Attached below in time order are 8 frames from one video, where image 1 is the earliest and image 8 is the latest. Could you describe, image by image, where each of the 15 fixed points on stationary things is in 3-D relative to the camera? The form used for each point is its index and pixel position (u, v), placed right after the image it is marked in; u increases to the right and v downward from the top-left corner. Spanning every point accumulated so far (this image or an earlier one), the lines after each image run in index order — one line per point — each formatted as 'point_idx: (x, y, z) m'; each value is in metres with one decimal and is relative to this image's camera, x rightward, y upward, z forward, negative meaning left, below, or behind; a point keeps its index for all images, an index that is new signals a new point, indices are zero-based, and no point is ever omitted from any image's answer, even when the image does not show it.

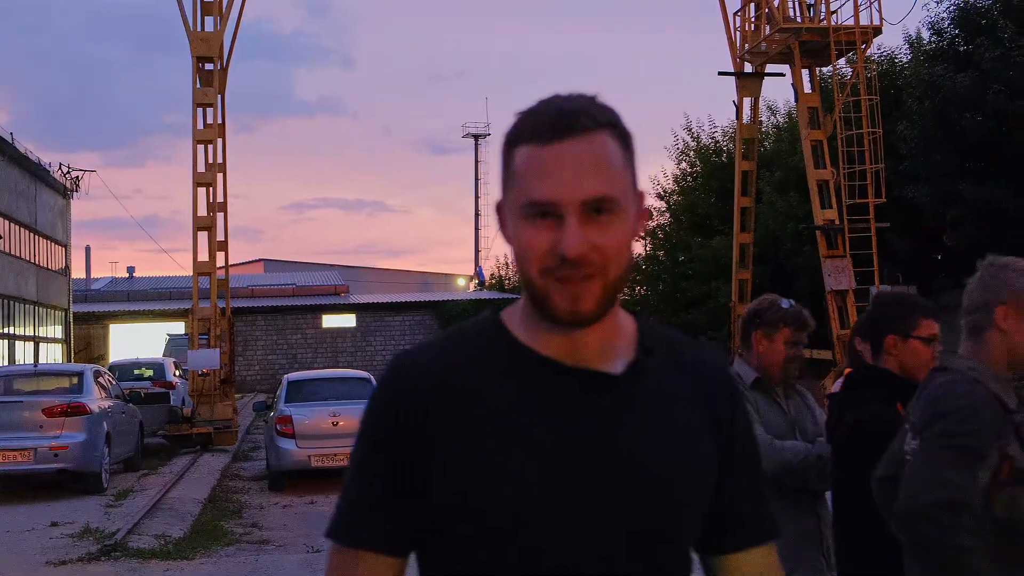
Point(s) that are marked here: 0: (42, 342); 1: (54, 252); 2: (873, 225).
0: (-8.2, -1.0, +18.7) m
1: (-8.5, +0.7, +19.9) m
2: (+3.5, +0.6, +10.4) m
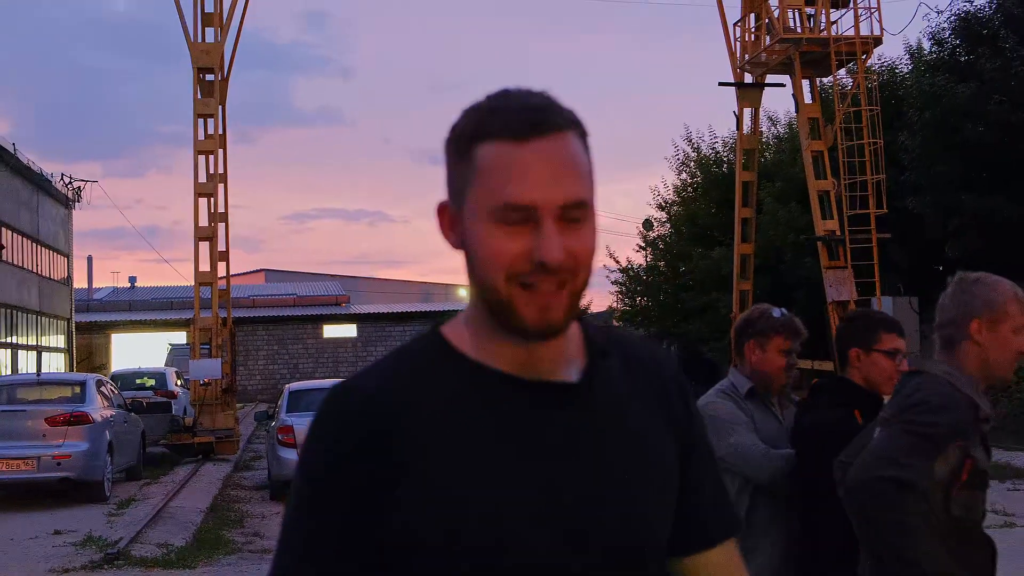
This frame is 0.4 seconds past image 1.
0: (-8.2, -1.1, +18.7) m
1: (-8.5, +0.5, +19.9) m
2: (+3.5, +0.5, +10.4) m
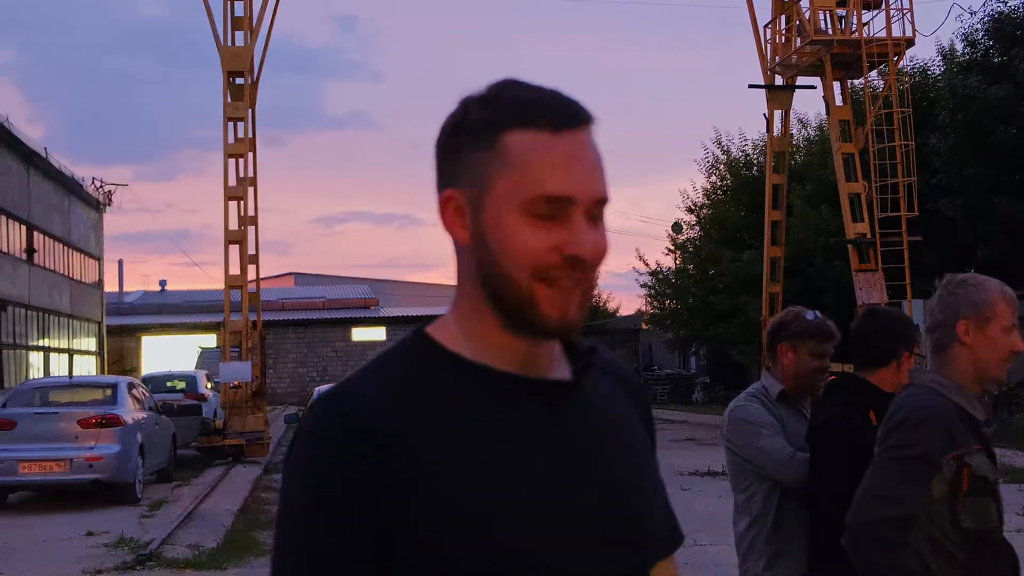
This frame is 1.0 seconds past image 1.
0: (-7.7, -1.1, +18.9) m
1: (-7.9, +0.4, +20.1) m
2: (+3.8, +0.5, +10.3) m
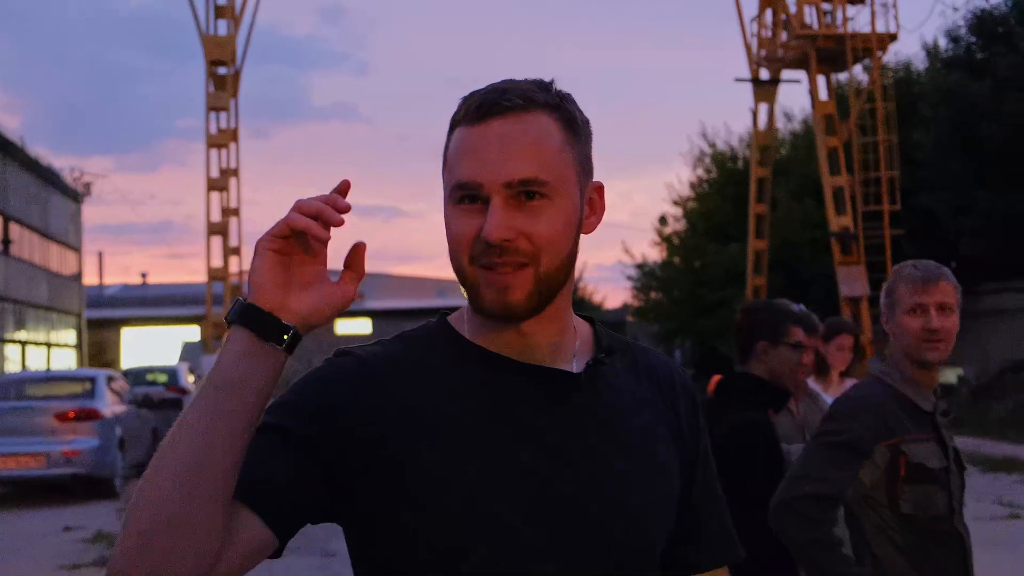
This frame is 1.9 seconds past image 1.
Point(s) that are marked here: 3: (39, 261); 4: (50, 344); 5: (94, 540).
0: (-8.1, -1.0, +18.7) m
1: (-8.4, +0.6, +19.8) m
2: (+3.7, +0.5, +10.4) m
3: (-7.9, +0.5, +17.9) m
4: (-7.9, -0.9, +18.1) m
5: (-3.7, -2.2, +9.5) m
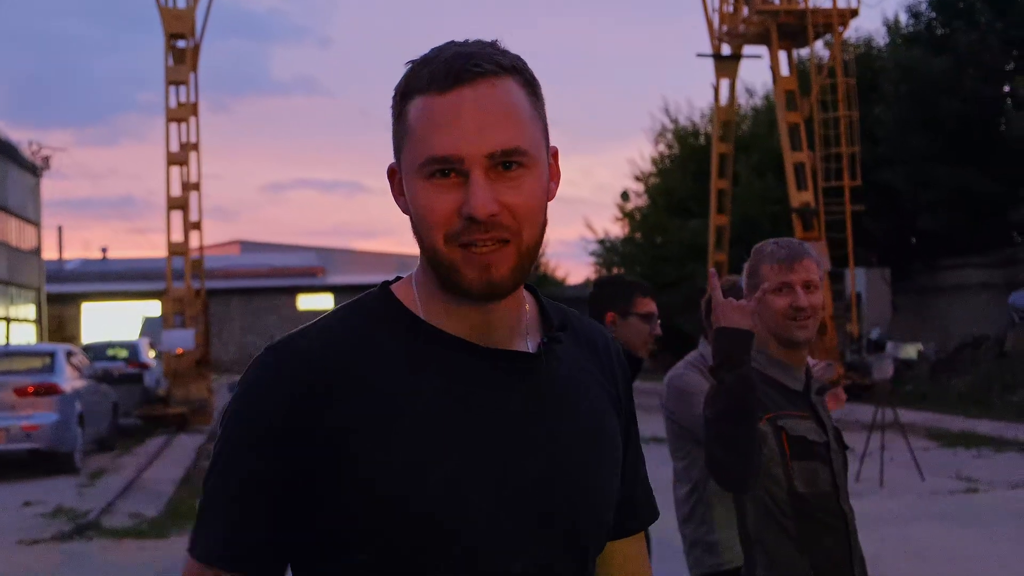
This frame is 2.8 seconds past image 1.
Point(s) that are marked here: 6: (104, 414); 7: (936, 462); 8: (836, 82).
0: (-8.6, -0.6, +18.6) m
1: (-8.9, +1.0, +19.7) m
2: (+3.3, +0.8, +10.4) m
3: (-8.4, +0.8, +17.8) m
4: (-8.3, -0.6, +18.0) m
5: (-4.1, -2.0, +9.5) m
6: (-4.4, -1.4, +11.5) m
7: (+4.2, -1.7, +10.6) m
8: (+3.2, +2.0, +10.5) m
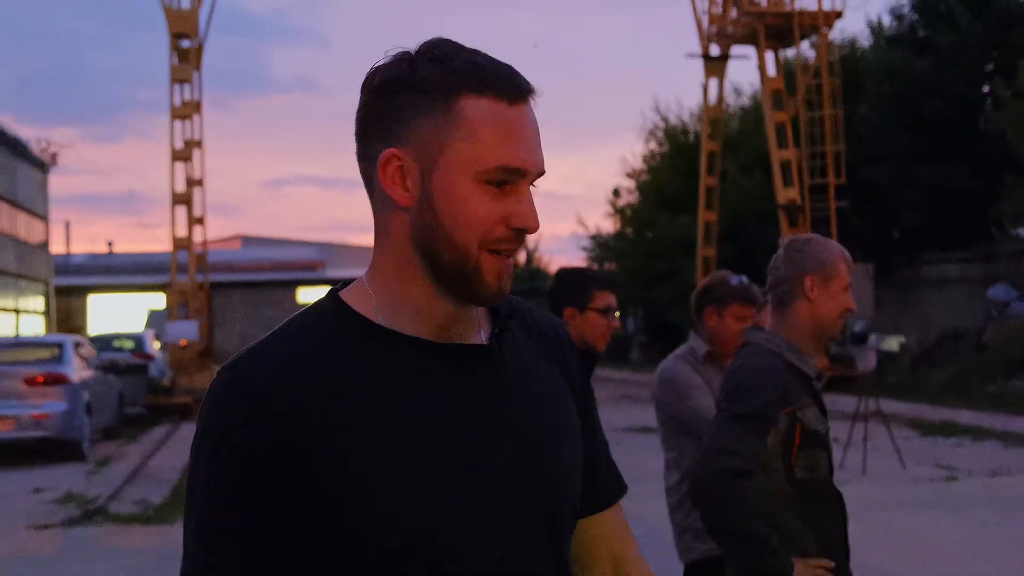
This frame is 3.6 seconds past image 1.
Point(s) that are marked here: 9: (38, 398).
0: (-8.6, -0.5, +18.9) m
1: (-8.9, +1.2, +20.0) m
2: (+3.2, +0.8, +10.7) m
3: (-8.5, +1.0, +18.1) m
4: (-8.4, -0.4, +18.3) m
5: (-4.1, -2.0, +9.8) m
6: (-4.4, -1.3, +11.9) m
7: (+4.1, -1.7, +10.9) m
8: (+3.1, +2.1, +10.8) m
9: (-4.6, -1.1, +10.4) m
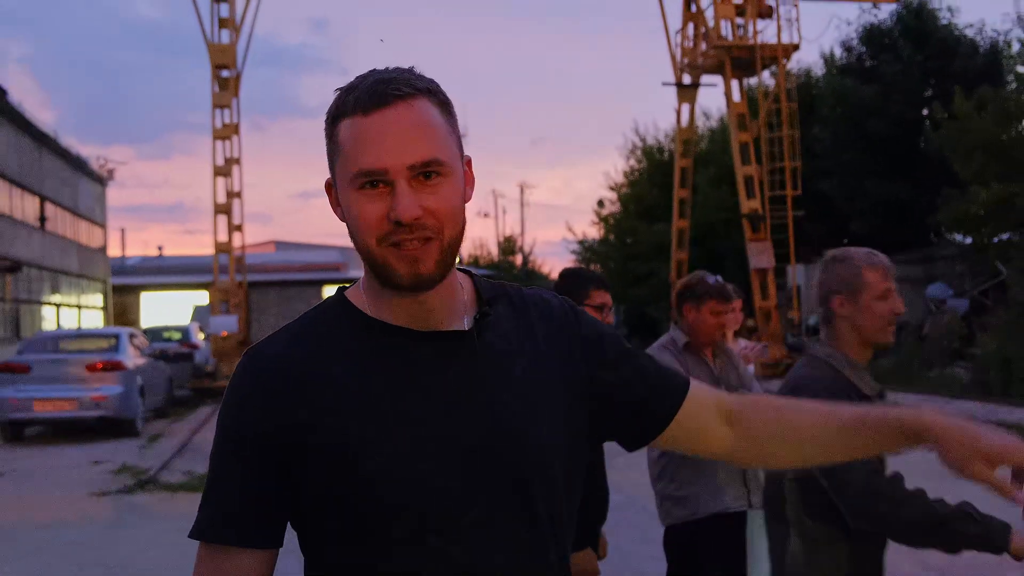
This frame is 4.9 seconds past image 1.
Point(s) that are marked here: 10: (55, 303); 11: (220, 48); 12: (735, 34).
0: (-8.6, -0.4, +20.5) m
1: (-8.9, +1.2, +21.6) m
2: (+3.2, +0.9, +12.3) m
3: (-8.5, +1.0, +19.7) m
4: (-8.4, -0.4, +20.0) m
5: (-4.2, -1.9, +11.4) m
6: (-4.5, -1.3, +13.5) m
7: (+4.1, -1.6, +12.5) m
8: (+3.1, +2.1, +12.3) m
9: (-4.7, -1.1, +12.1) m
10: (-7.3, -0.2, +17.0) m
11: (-4.6, +3.8, +16.4) m
12: (+2.6, +3.0, +12.4) m
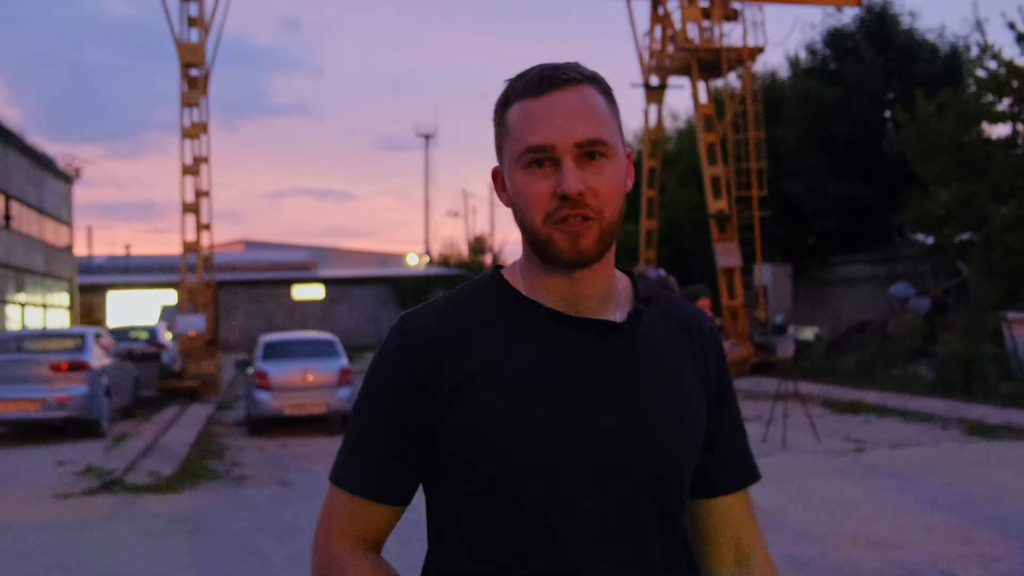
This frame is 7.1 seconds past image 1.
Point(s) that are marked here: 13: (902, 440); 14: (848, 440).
0: (-9.2, -0.5, +20.3) m
1: (-9.5, +1.1, +21.4) m
2: (+2.9, +0.9, +12.4) m
3: (-9.0, +0.9, +19.5) m
4: (-9.0, -0.5, +19.7) m
5: (-4.5, -1.9, +11.3) m
6: (-4.8, -1.3, +13.3) m
7: (+3.8, -1.6, +12.6) m
8: (+2.7, +2.1, +12.5) m
9: (-5.0, -1.0, +11.9) m
10: (-7.8, -0.3, +16.8) m
11: (-5.1, +3.8, +16.3) m
12: (+2.2, +3.0, +12.6) m
13: (+4.3, -1.7, +11.8) m
14: (+3.8, -1.7, +12.1) m
